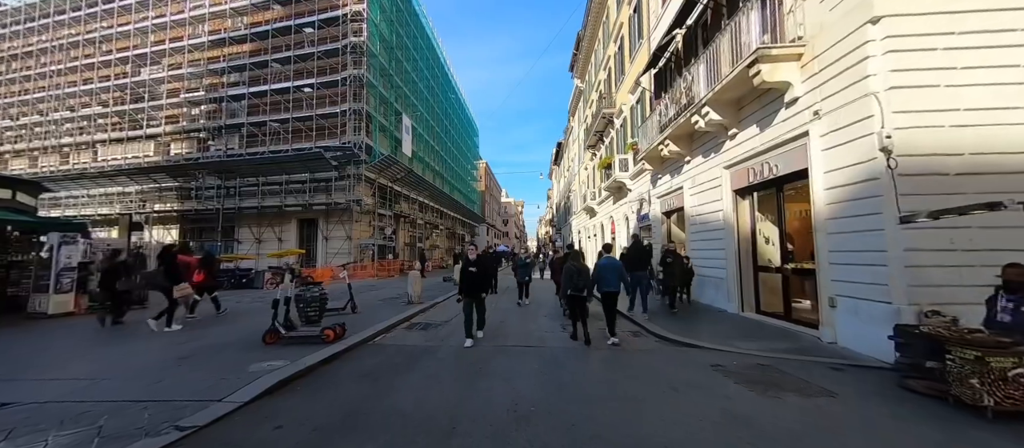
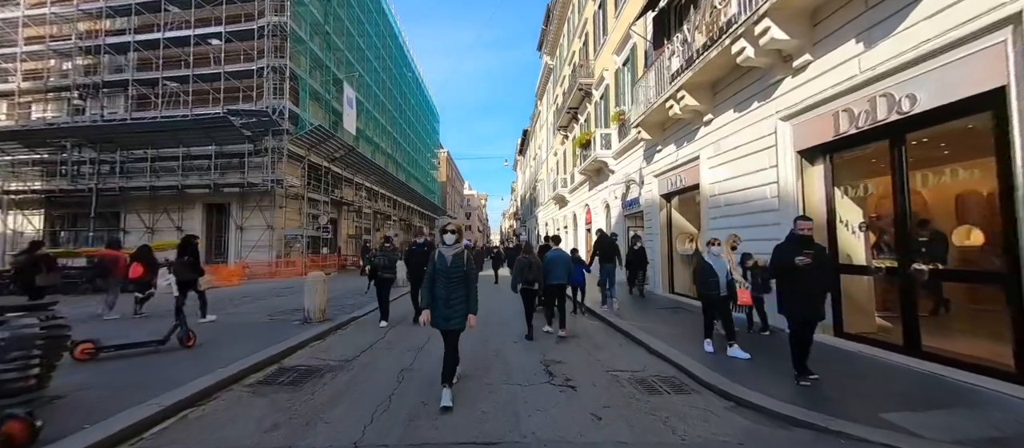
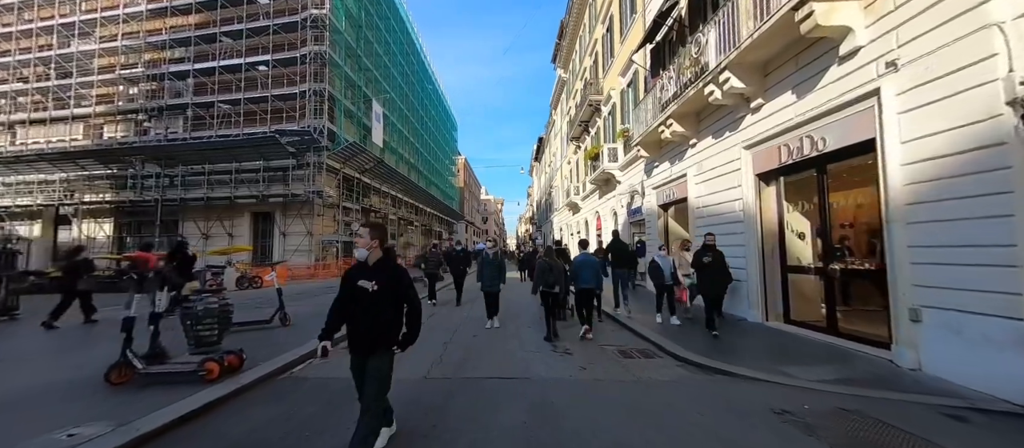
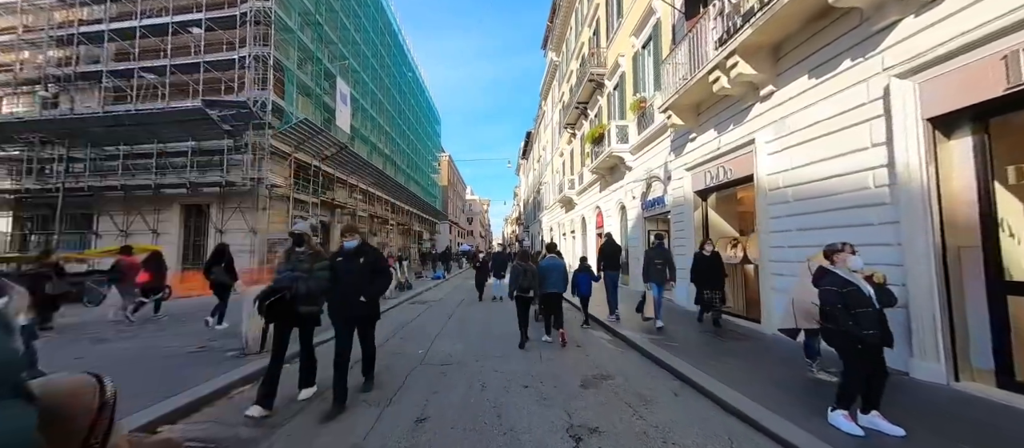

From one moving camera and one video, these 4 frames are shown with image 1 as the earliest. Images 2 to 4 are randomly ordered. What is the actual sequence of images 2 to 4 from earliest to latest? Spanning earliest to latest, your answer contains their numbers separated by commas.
3, 2, 4
